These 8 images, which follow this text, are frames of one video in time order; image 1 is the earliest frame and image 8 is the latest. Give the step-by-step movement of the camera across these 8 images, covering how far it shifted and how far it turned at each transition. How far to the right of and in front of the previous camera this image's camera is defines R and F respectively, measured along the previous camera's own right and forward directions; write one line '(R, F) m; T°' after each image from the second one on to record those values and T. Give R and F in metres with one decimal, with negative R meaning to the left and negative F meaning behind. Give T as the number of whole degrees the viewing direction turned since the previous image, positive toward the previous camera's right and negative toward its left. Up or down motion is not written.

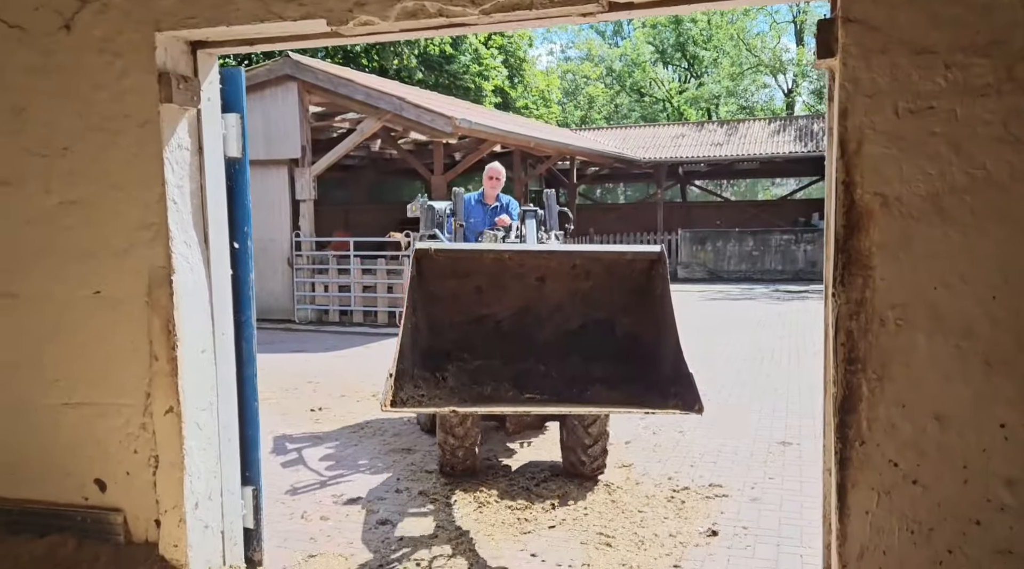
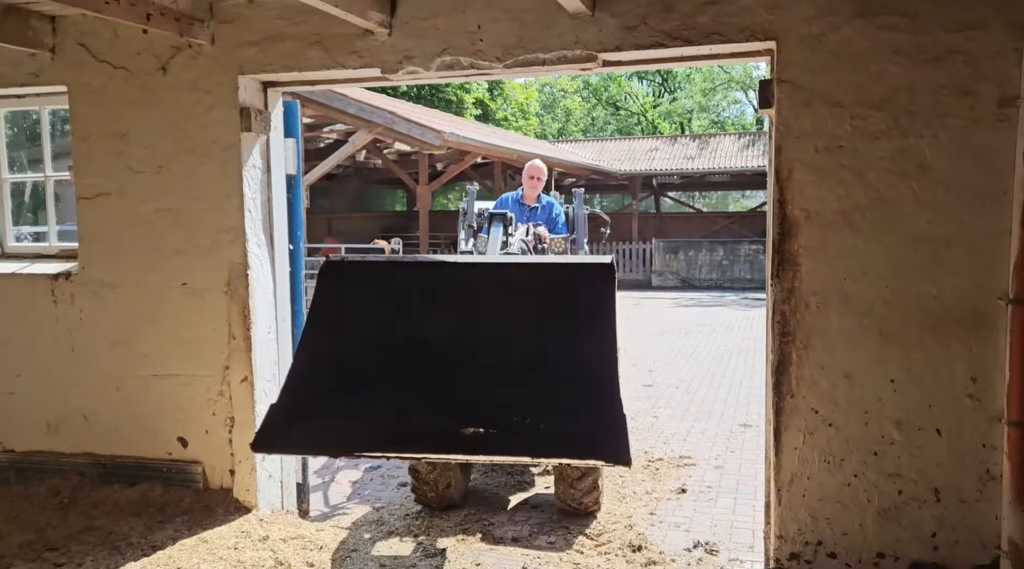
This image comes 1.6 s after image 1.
(-0.2, -0.8) m; +2°
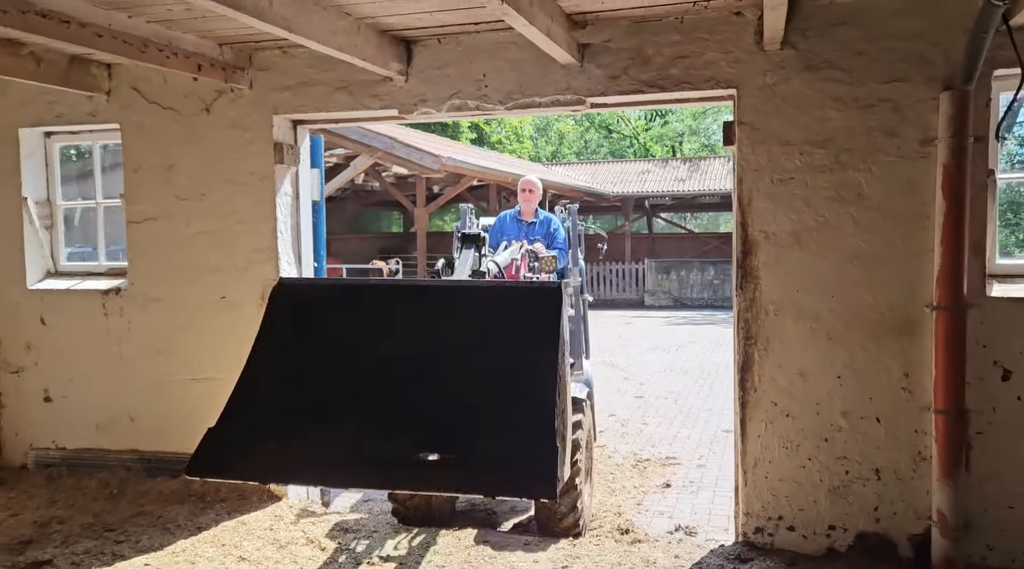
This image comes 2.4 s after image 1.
(0.0, -0.5) m; 0°
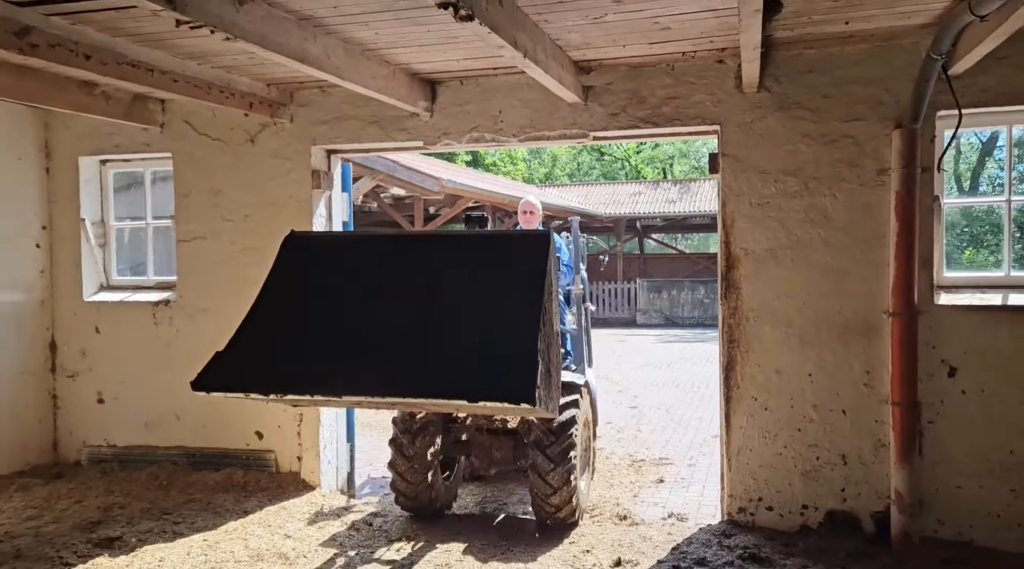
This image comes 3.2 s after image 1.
(-0.1, -0.5) m; +1°
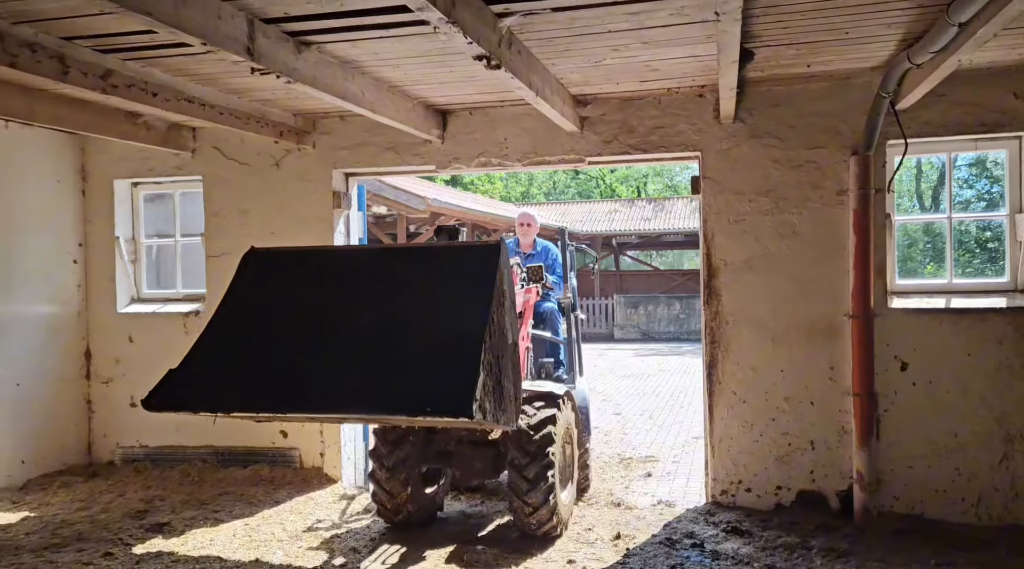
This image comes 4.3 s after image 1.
(-0.2, -0.5) m; +2°
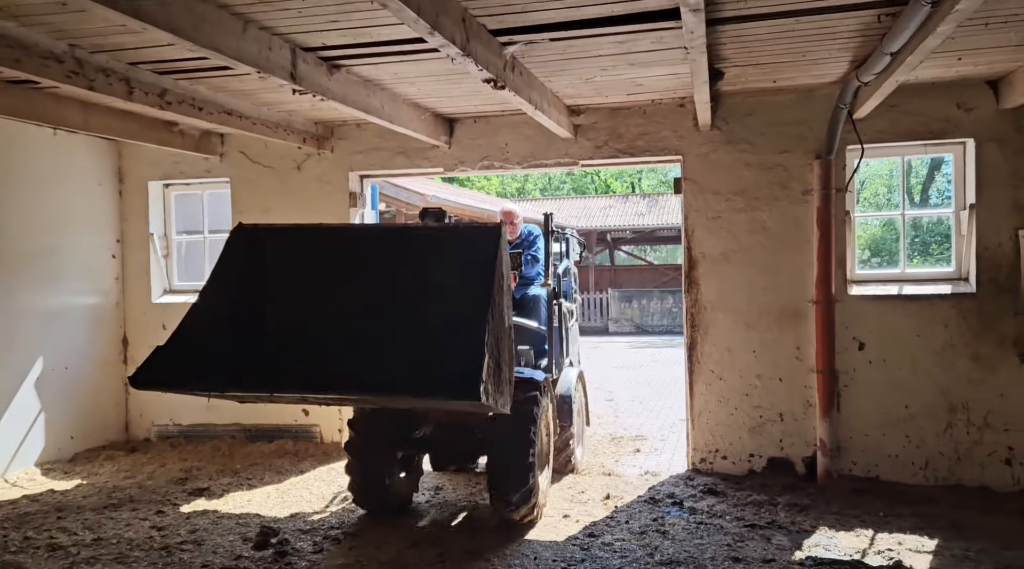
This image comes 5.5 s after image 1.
(0.0, -0.6) m; 0°
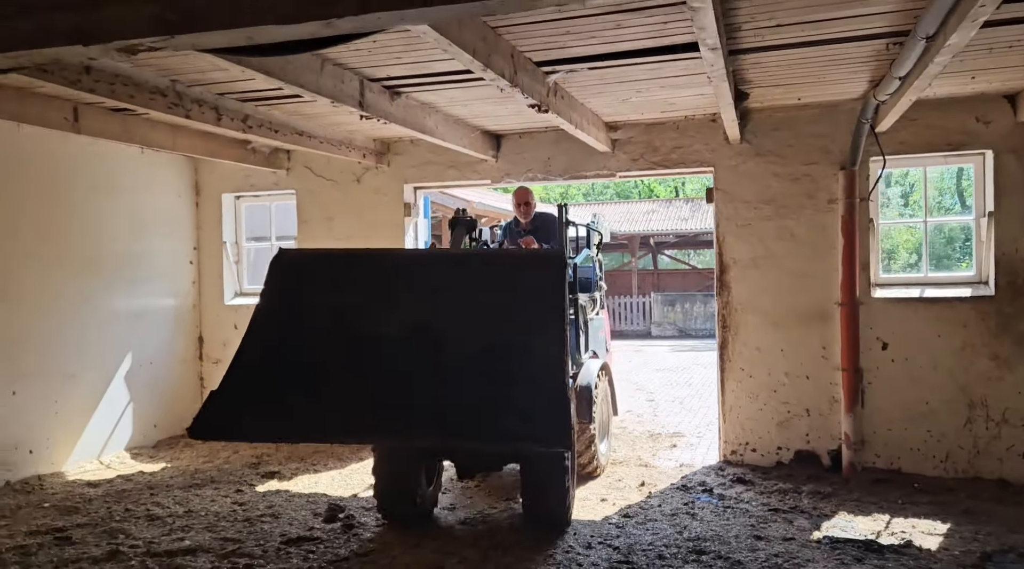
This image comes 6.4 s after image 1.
(0.0, -0.4) m; -3°
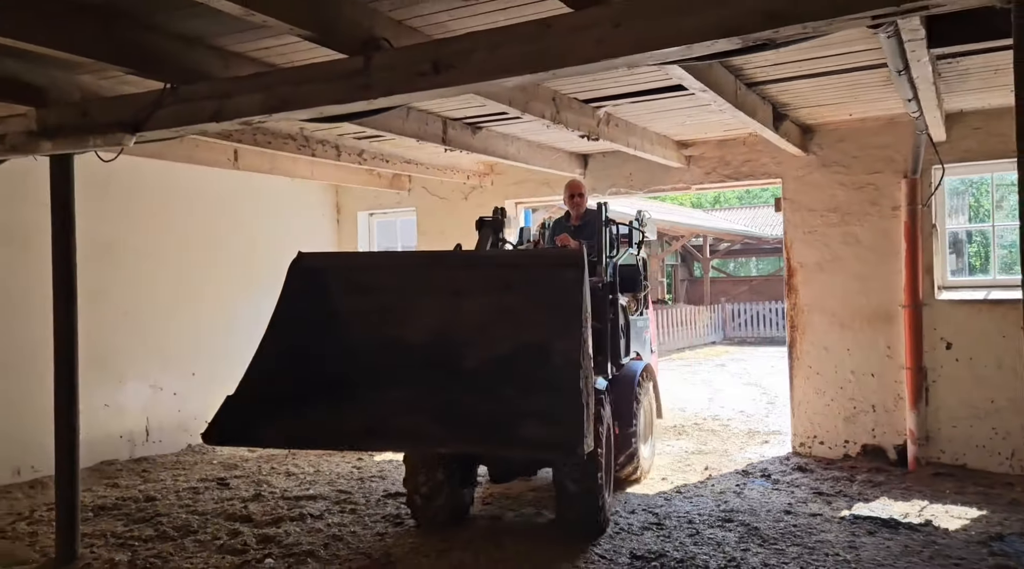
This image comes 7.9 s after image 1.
(+0.6, -0.7) m; -11°
